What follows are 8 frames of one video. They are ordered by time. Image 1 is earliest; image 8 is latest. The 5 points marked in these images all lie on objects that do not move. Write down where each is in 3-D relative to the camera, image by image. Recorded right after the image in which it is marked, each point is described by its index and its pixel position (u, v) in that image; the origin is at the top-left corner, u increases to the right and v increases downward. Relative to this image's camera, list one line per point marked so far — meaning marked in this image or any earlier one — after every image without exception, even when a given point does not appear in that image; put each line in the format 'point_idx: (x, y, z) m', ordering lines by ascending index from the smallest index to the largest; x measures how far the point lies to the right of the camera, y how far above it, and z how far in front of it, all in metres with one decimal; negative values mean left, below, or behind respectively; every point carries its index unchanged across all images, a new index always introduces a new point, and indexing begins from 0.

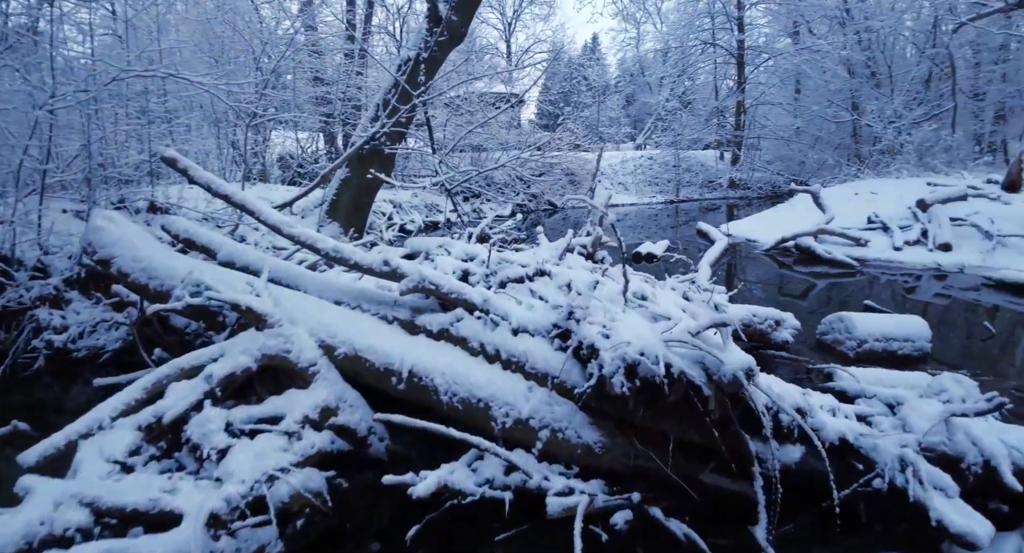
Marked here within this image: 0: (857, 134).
0: (+11.6, +4.8, +16.2) m
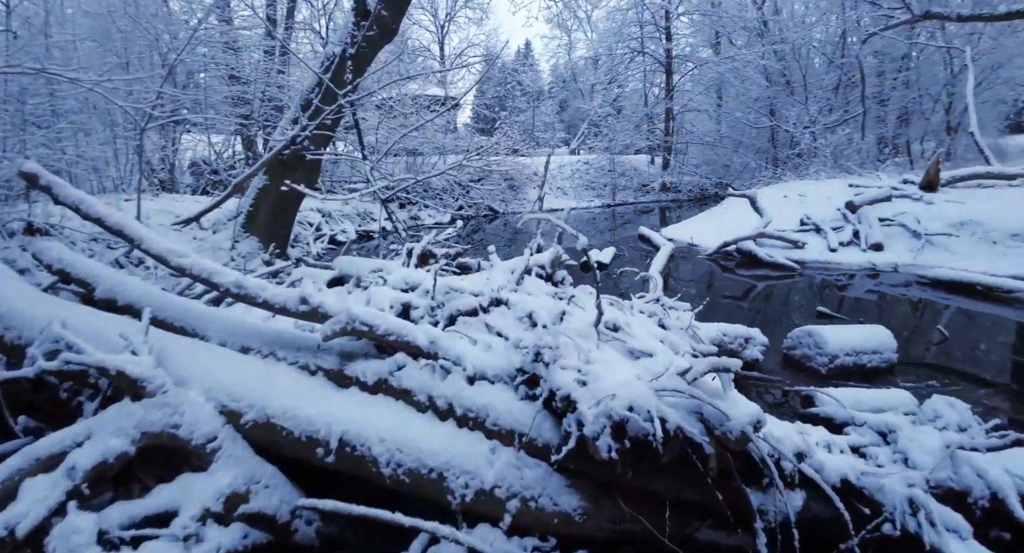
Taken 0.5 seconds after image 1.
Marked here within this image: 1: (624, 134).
0: (+9.4, +4.9, +17.3) m
1: (+4.5, +5.7, +19.2) m
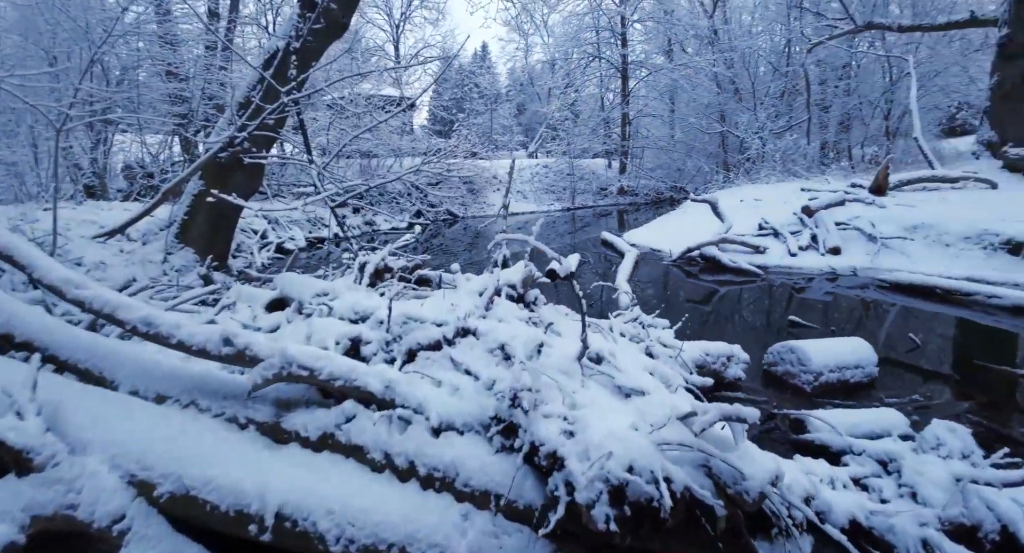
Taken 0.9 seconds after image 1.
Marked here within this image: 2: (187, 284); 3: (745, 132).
0: (+7.9, +4.9, +17.8) m
1: (+2.8, +5.6, +19.4) m
2: (-2.8, -0.1, +4.1) m
3: (+7.8, +4.9, +16.1) m
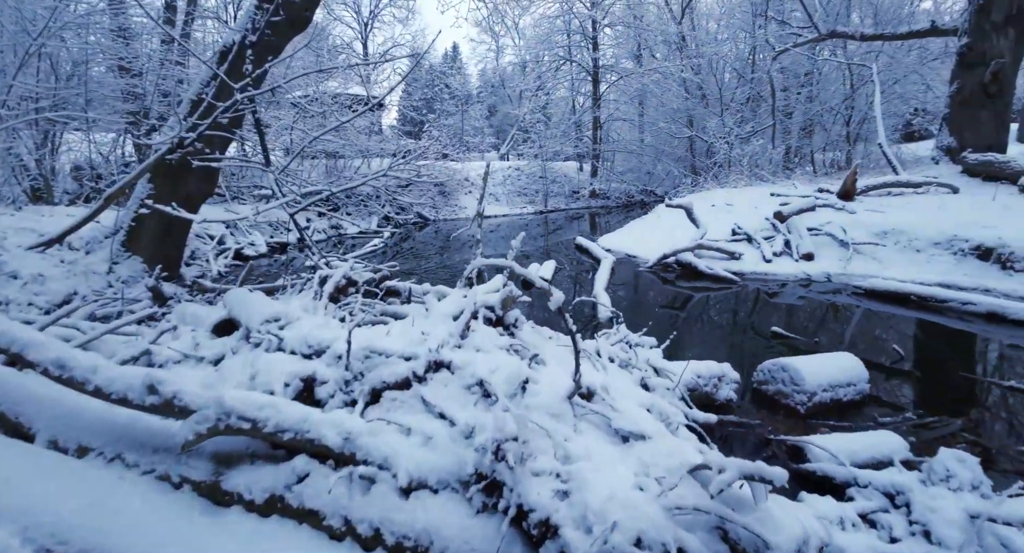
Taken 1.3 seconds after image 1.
0: (+6.9, +4.8, +18.1) m
1: (+1.7, +5.5, +19.3) m
2: (-3.0, -0.2, +3.8) m
3: (+6.9, +4.8, +16.3) m
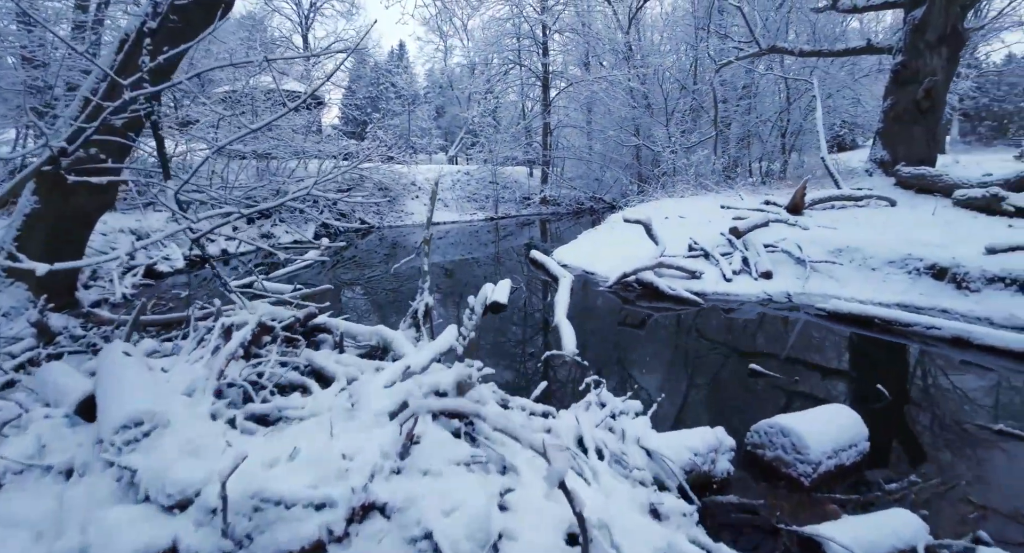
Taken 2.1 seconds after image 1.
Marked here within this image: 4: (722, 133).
0: (+5.0, +4.6, +18.3) m
1: (-0.4, +5.2, +19.0) m
2: (-3.3, -0.4, +3.1) m
3: (+5.1, +4.6, +16.6) m
4: (+7.3, +5.0, +16.5) m
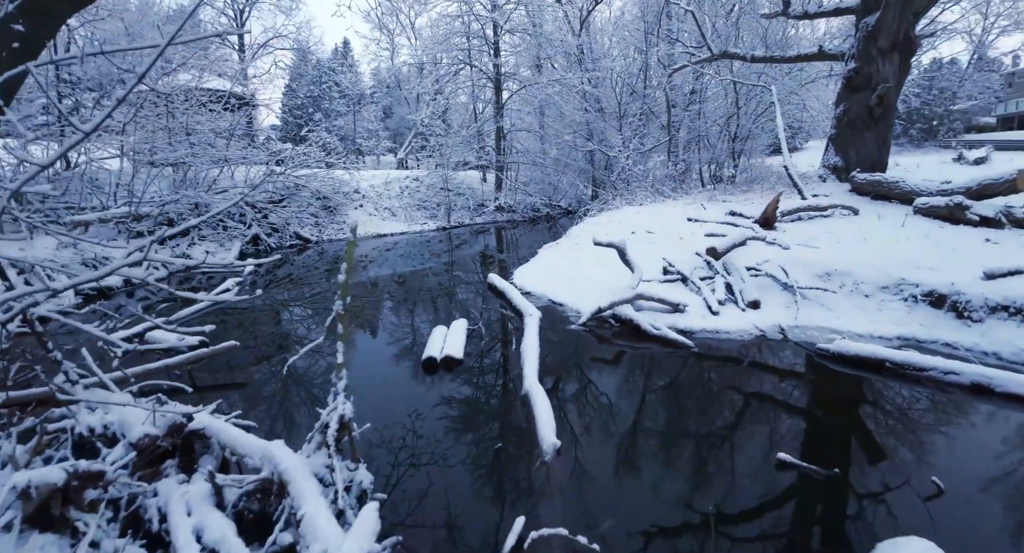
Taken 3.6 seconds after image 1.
0: (+3.2, +4.4, +18.1) m
1: (-2.2, +4.8, +18.2) m
2: (-3.5, -0.8, +2.1) m
3: (+3.5, +4.3, +16.3) m
4: (+5.6, +4.8, +16.4) m
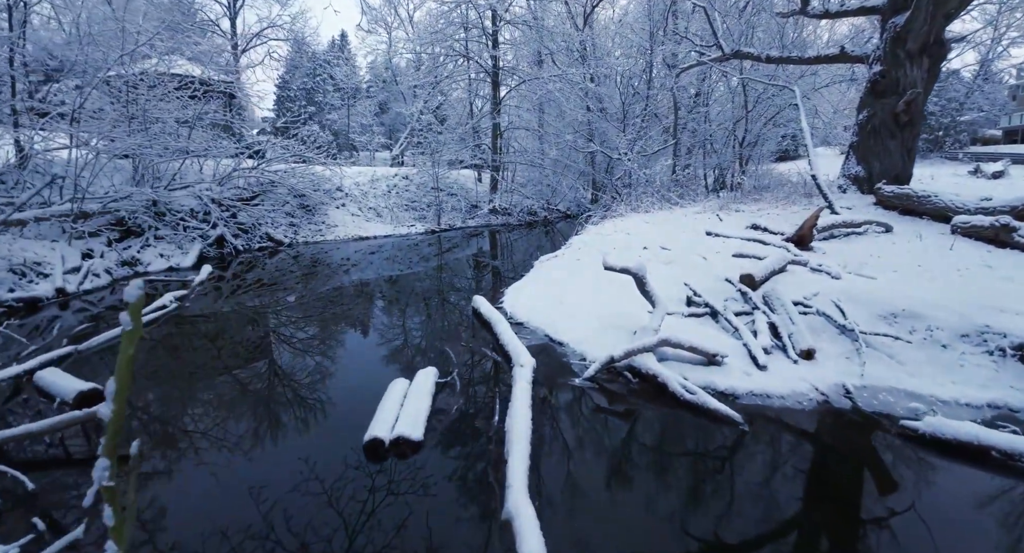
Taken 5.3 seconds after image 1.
0: (+3.1, +4.1, +17.2) m
1: (-2.3, +4.7, +17.3) m
2: (-3.6, -0.9, +1.1) m
3: (+3.4, +4.0, +15.5) m
4: (+5.5, +4.4, +15.6) m
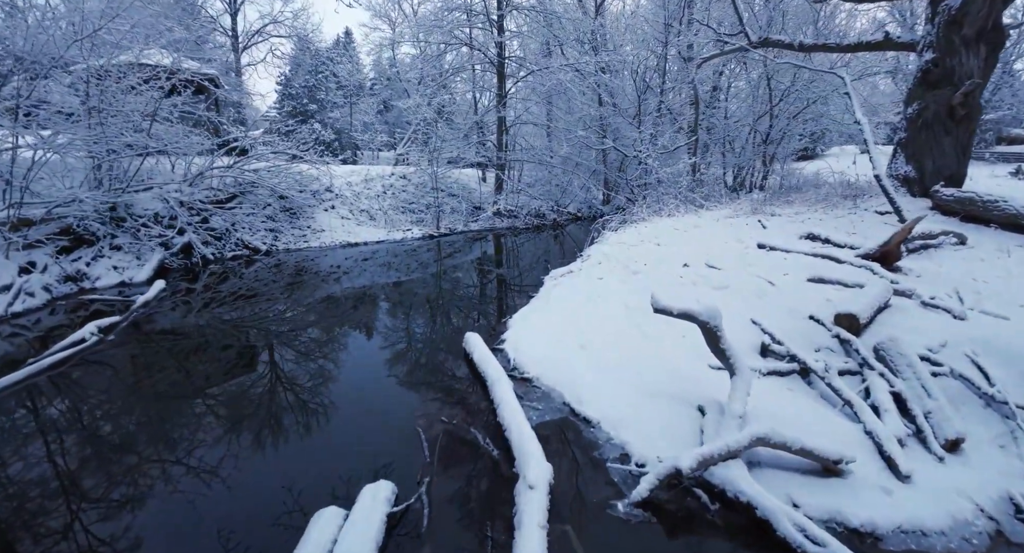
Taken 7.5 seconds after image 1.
0: (+3.3, +3.9, +16.1) m
1: (-2.1, +4.5, +16.3) m
2: (-3.6, -1.1, +0.1) m
3: (+3.6, +3.8, +14.4) m
4: (+5.7, +4.2, +14.4) m
